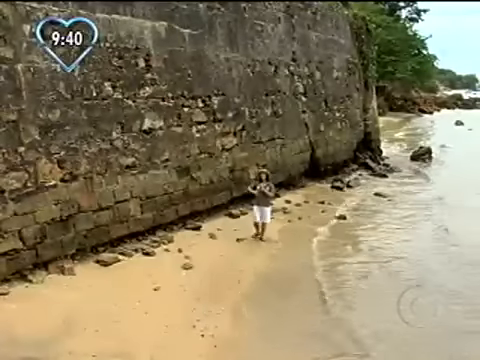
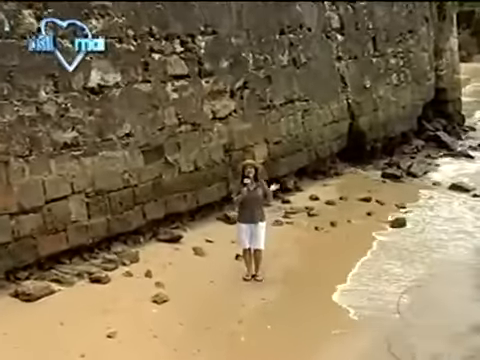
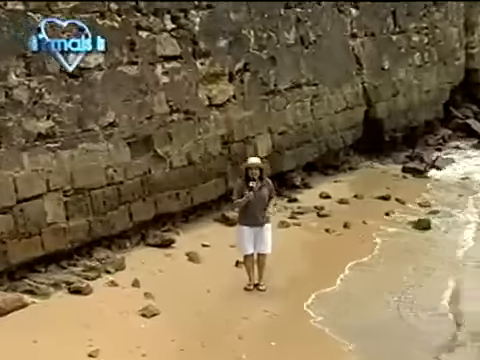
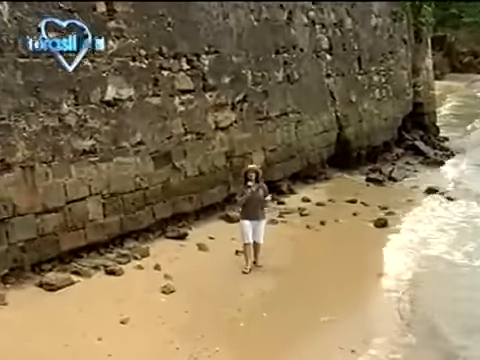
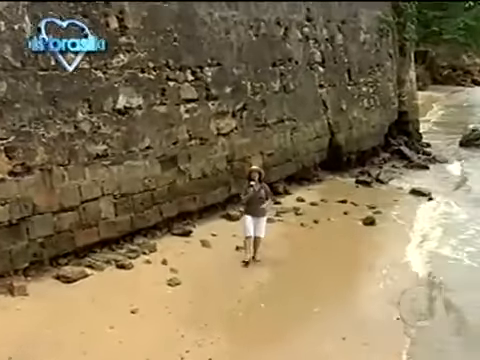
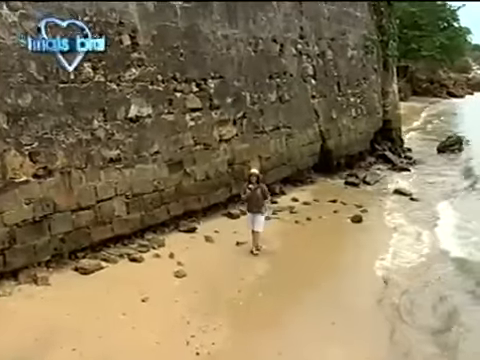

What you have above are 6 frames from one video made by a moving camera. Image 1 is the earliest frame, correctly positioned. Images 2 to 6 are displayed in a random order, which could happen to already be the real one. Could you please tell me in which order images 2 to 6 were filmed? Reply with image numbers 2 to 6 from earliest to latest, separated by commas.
6, 5, 4, 2, 3
